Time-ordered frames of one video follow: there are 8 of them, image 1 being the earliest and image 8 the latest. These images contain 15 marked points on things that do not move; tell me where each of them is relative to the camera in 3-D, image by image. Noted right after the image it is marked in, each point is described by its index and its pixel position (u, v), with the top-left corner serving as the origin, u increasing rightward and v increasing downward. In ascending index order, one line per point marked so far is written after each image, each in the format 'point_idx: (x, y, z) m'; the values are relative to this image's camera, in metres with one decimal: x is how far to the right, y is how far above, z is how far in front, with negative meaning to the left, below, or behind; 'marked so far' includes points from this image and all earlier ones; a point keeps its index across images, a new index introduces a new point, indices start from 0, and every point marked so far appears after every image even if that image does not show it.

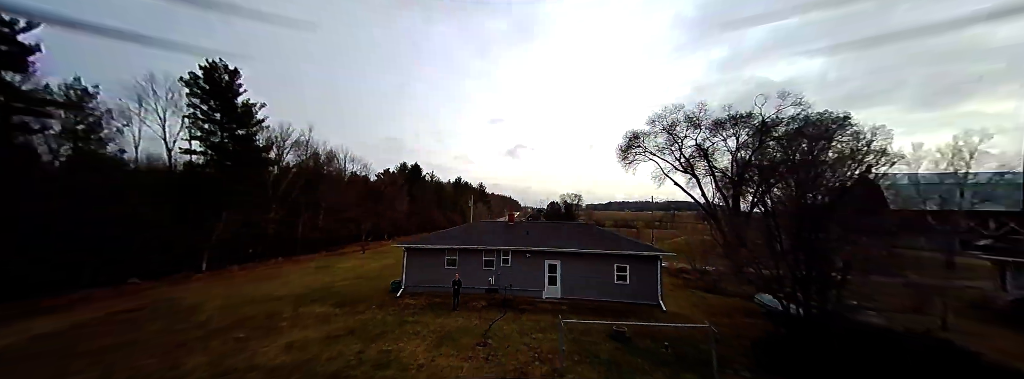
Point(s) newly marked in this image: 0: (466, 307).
0: (-2.0, -5.0, +12.1) m
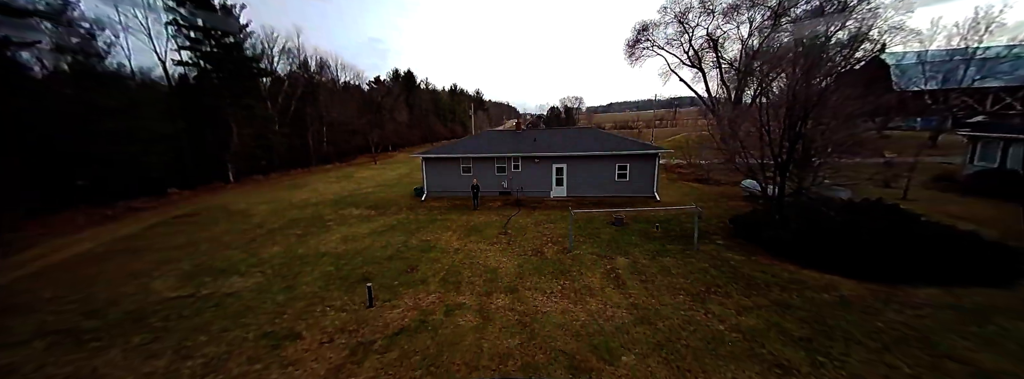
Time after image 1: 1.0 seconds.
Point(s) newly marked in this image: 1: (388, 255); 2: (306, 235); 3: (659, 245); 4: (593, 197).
0: (-1.4, -0.8, +13.8) m
1: (-3.9, -2.1, +8.9) m
2: (-8.0, -1.8, +10.9) m
3: (+4.9, -1.8, +9.4) m
4: (+4.2, -0.4, +14.9) m
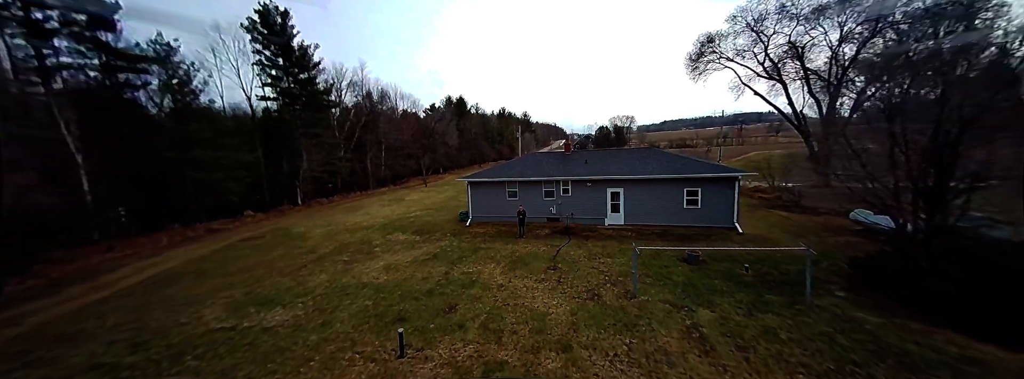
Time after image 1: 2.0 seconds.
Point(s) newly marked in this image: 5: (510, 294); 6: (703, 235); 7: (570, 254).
0: (+0.8, -2.0, +12.7) m
1: (-2.5, -2.9, +8.3) m
2: (-6.2, -2.8, +10.9) m
3: (+6.3, -2.7, +7.3) m
4: (+6.5, -1.7, +12.9) m
5: (-0.1, -2.9, +7.9) m
6: (+8.0, -1.9, +11.7) m
7: (+2.1, -2.4, +10.4) m
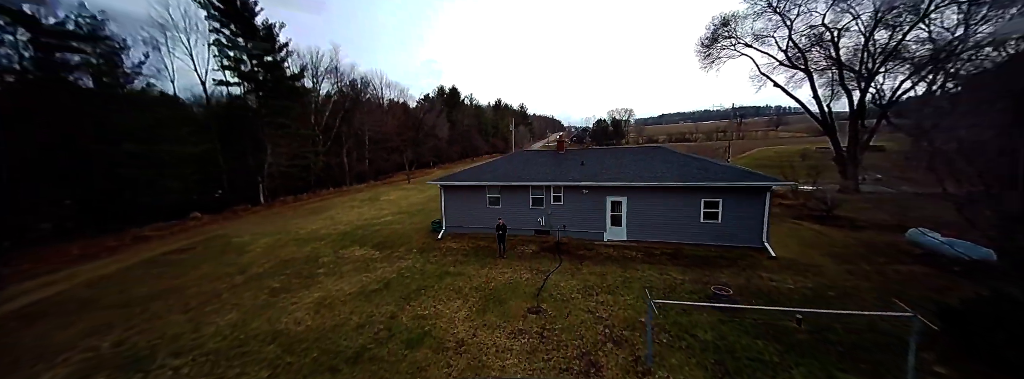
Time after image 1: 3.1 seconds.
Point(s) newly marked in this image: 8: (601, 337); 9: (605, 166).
0: (+0.1, -2.3, +10.4) m
1: (-3.3, -3.3, +5.9) m
2: (-7.0, -3.1, +8.5) m
3: (+5.5, -3.2, +5.0) m
4: (+5.8, -2.1, +10.6) m
5: (-0.8, -3.3, +5.5) m
6: (+7.2, -2.3, +9.4) m
7: (+1.4, -2.8, +8.0) m
8: (+1.9, -3.2, +6.1) m
9: (+4.0, +1.0, +12.1) m
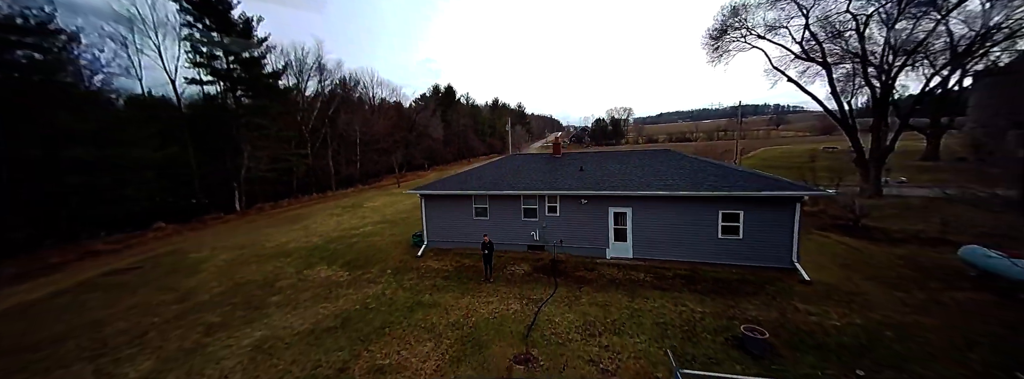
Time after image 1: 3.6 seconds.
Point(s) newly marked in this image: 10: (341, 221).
0: (-0.3, -2.7, +9.0) m
1: (-3.6, -3.7, +4.5) m
2: (-7.4, -3.5, +7.0) m
3: (+5.2, -3.6, +3.6) m
4: (+5.4, -2.4, +9.2) m
5: (-1.2, -3.7, +4.1) m
6: (+6.8, -2.6, +8.0) m
7: (+1.0, -3.1, +6.6) m
8: (+1.6, -3.5, +4.6) m
9: (+3.6, +0.6, +10.7) m
10: (-9.7, -1.8, +16.0) m
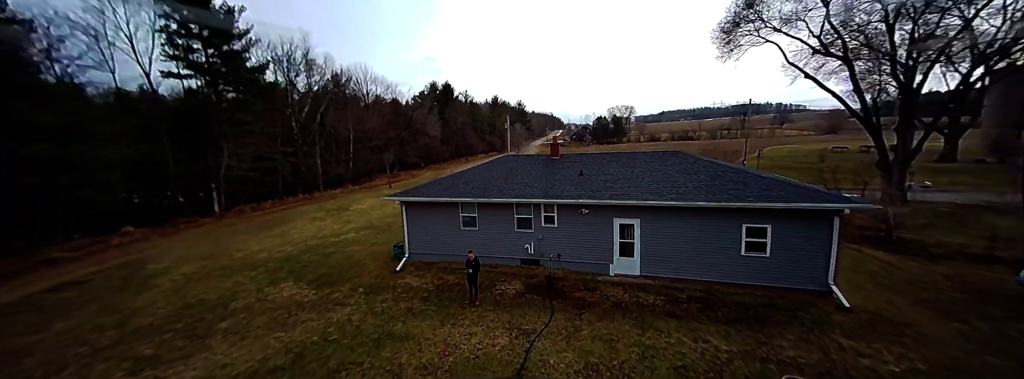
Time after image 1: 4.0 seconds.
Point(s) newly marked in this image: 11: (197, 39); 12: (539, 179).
0: (-0.6, -2.9, +7.8) m
1: (-3.9, -3.9, +3.3) m
2: (-7.7, -3.7, +5.9) m
3: (+4.9, -3.9, +2.4) m
4: (+5.1, -2.7, +8.0) m
5: (-1.5, -4.0, +2.9) m
6: (+6.5, -2.9, +6.8) m
7: (+0.7, -3.4, +5.4) m
8: (+1.3, -3.8, +3.4) m
9: (+3.3, +0.4, +9.5) m
10: (-10.0, -2.0, +14.8) m
11: (-22.1, +10.5, +19.6) m
12: (+0.9, +0.4, +9.9) m
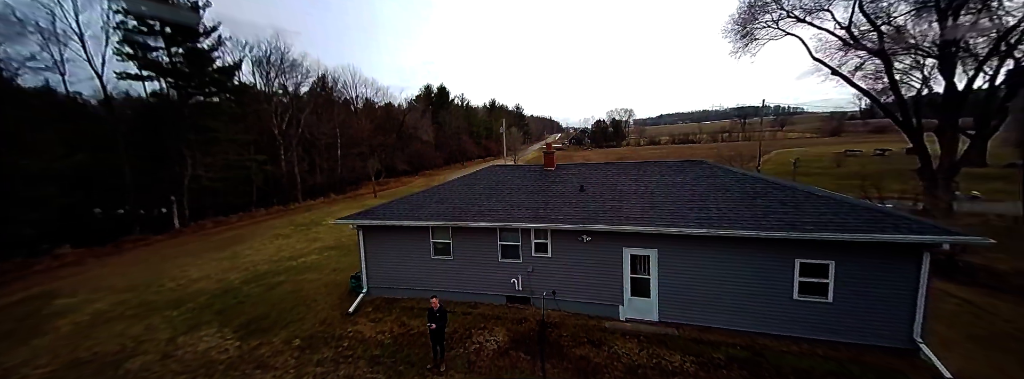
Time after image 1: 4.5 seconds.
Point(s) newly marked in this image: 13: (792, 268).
0: (-1.0, -3.4, +5.9) m
1: (-4.3, -4.4, +1.4) m
2: (-8.1, -4.2, +3.9) m
3: (+4.5, -4.3, +0.5) m
4: (+4.7, -3.1, +6.1) m
5: (-1.9, -4.4, +1.0) m
6: (+6.1, -3.3, +4.9) m
7: (+0.3, -3.8, +3.5) m
8: (+0.8, -4.2, +1.5) m
9: (+2.9, -0.1, +7.6) m
10: (-10.4, -2.6, +12.9) m
11: (-22.6, +9.7, +17.8) m
12: (+0.5, -0.2, +8.1) m
13: (+5.7, -1.6, +5.8) m
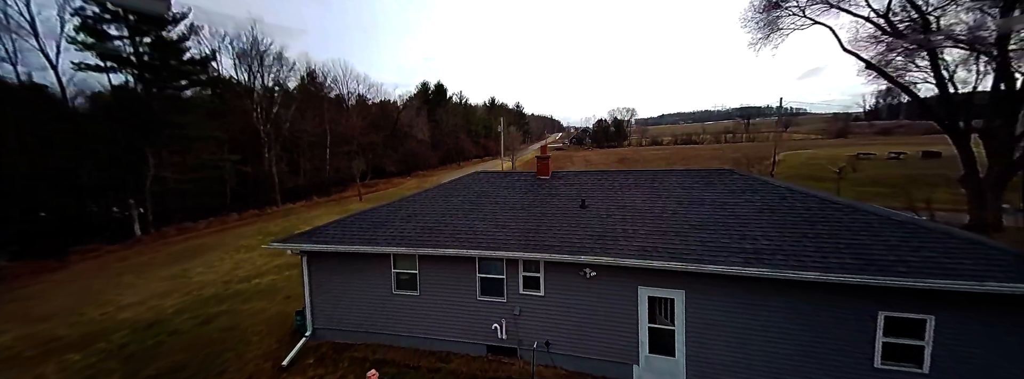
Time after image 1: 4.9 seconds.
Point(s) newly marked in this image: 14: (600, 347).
0: (-1.4, -3.8, +4.3) m
1: (-4.7, -4.8, -0.2) m
2: (-8.5, -4.5, +2.4) m
3: (+4.1, -4.7, -1.1) m
4: (+4.3, -3.5, +4.5) m
5: (-2.3, -4.8, -0.6) m
6: (+5.7, -3.8, +3.3) m
7: (-0.1, -4.2, +1.9) m
8: (+0.5, -4.6, -0.1) m
9: (+2.5, -0.5, +6.0) m
10: (-10.8, -2.9, +11.3) m
11: (-22.8, +9.6, +16.2) m
12: (+0.1, -0.5, +6.4) m
13: (+5.4, -2.0, +4.1) m
14: (+1.7, -2.9, +5.3) m
